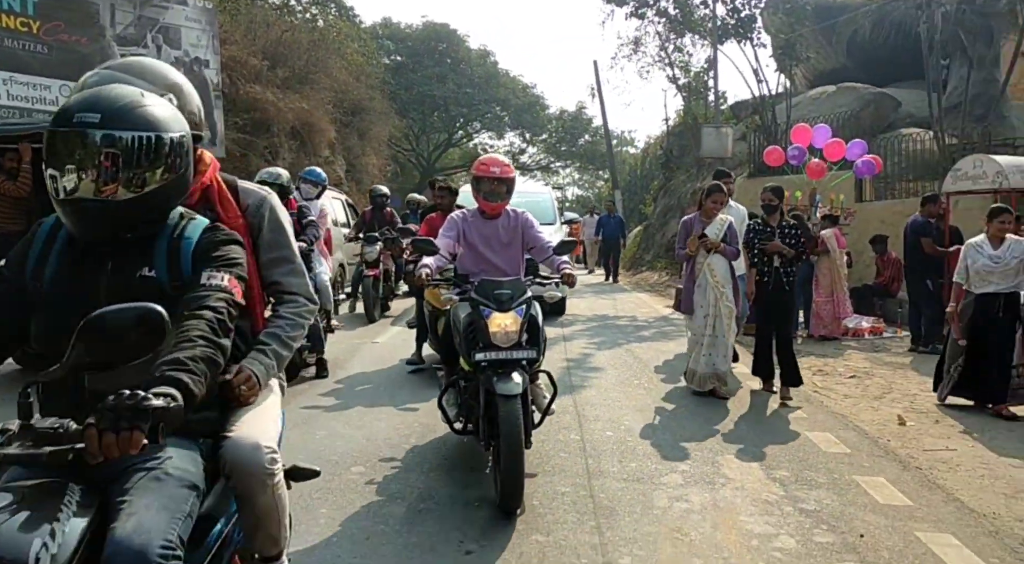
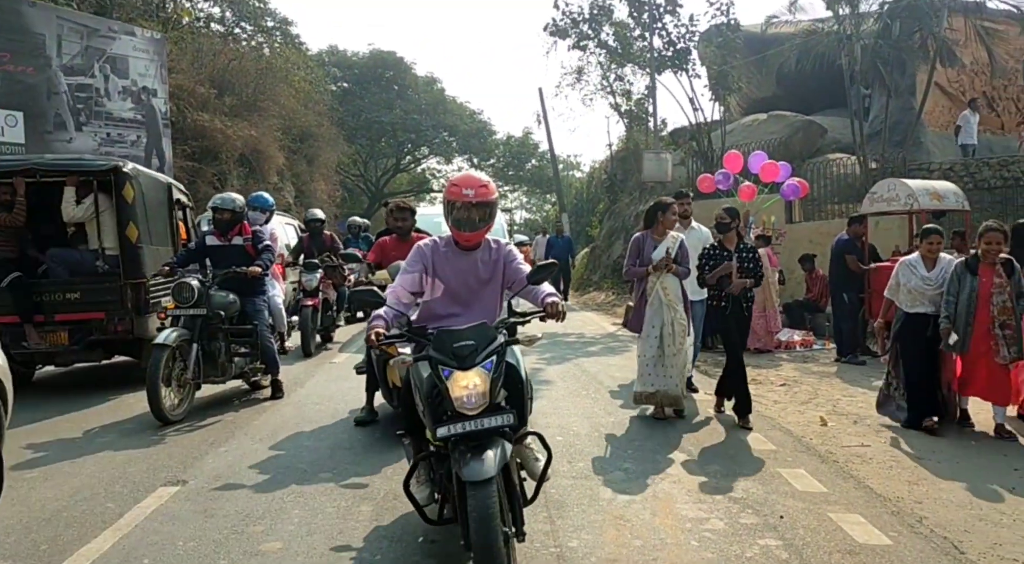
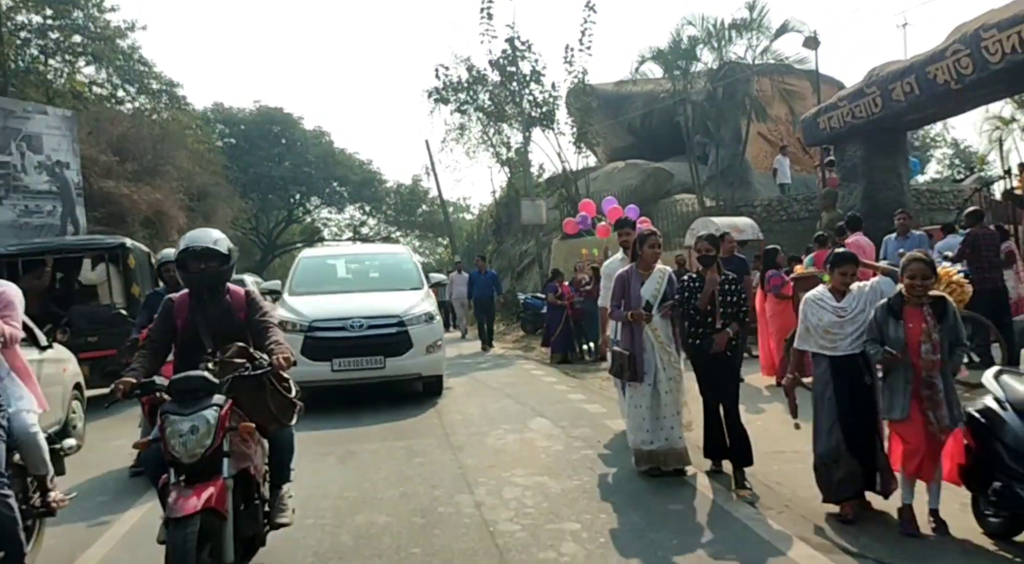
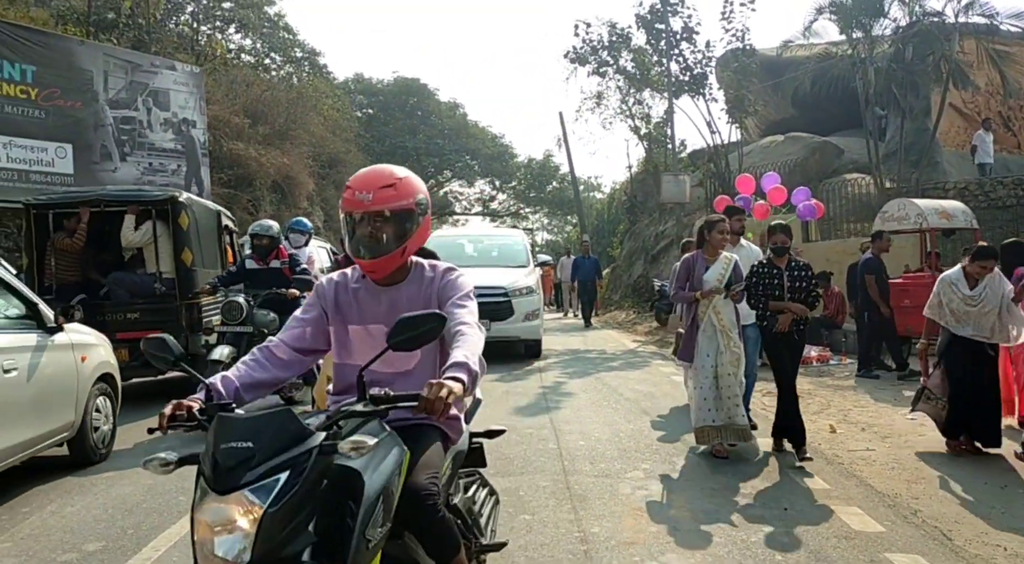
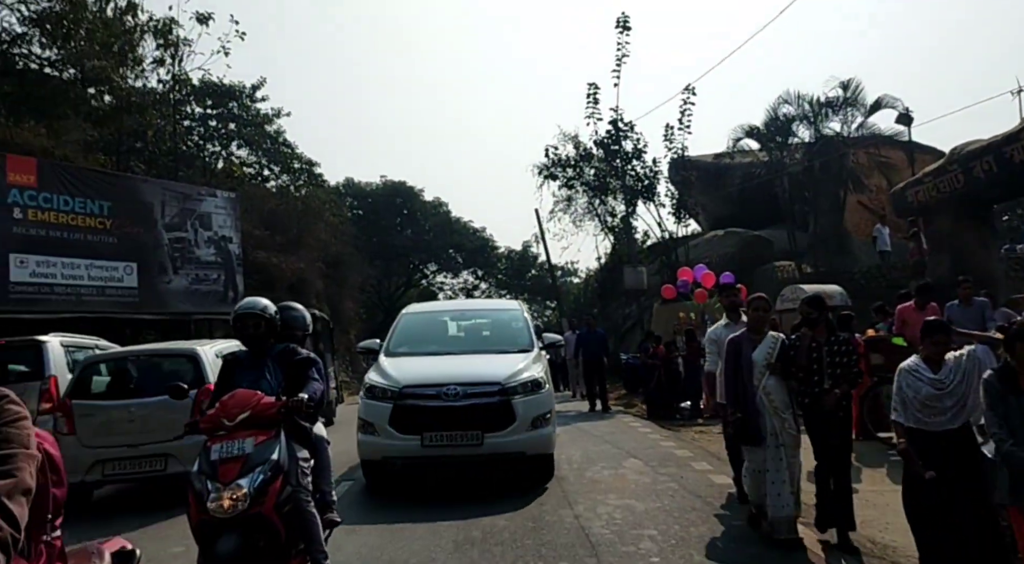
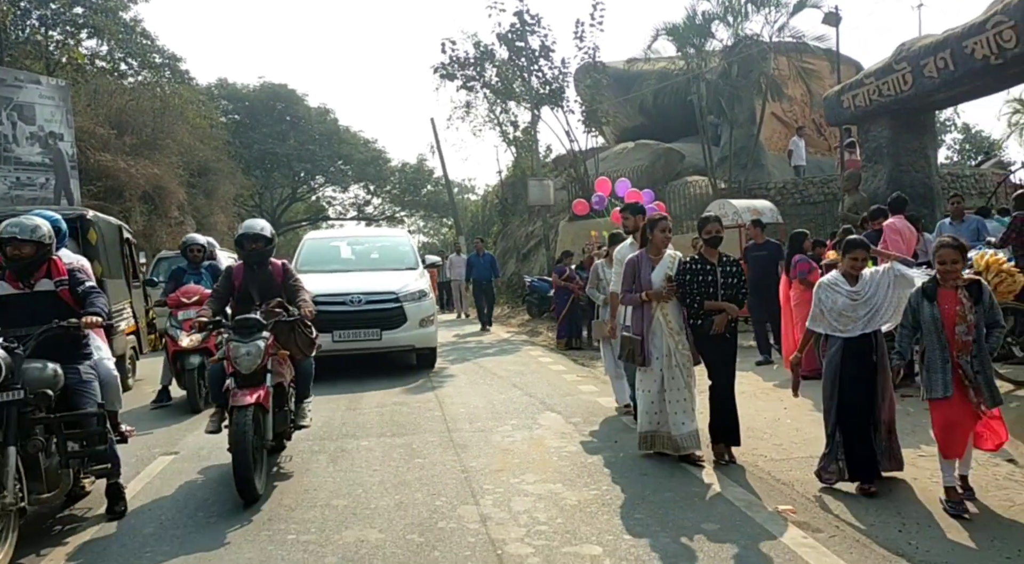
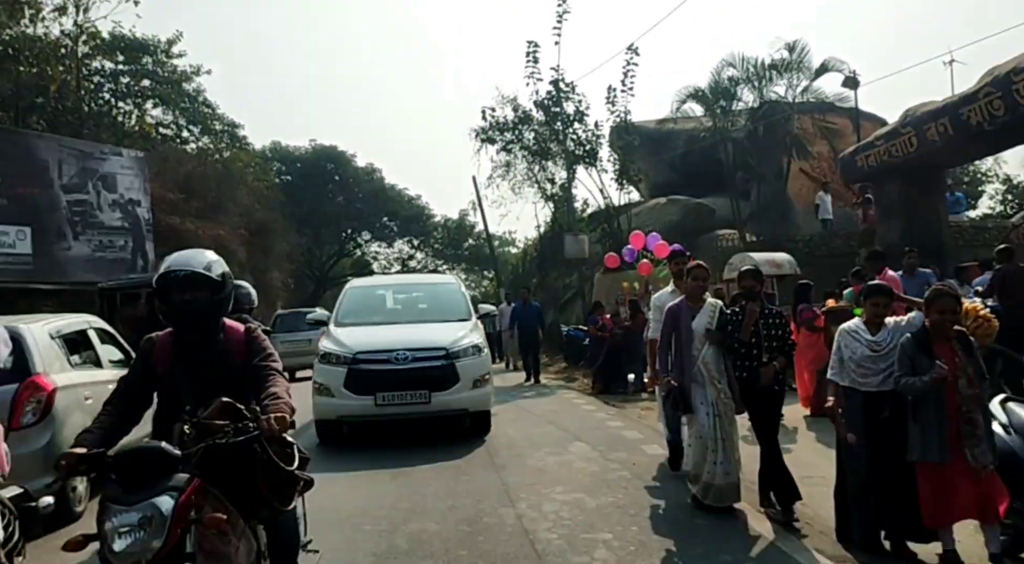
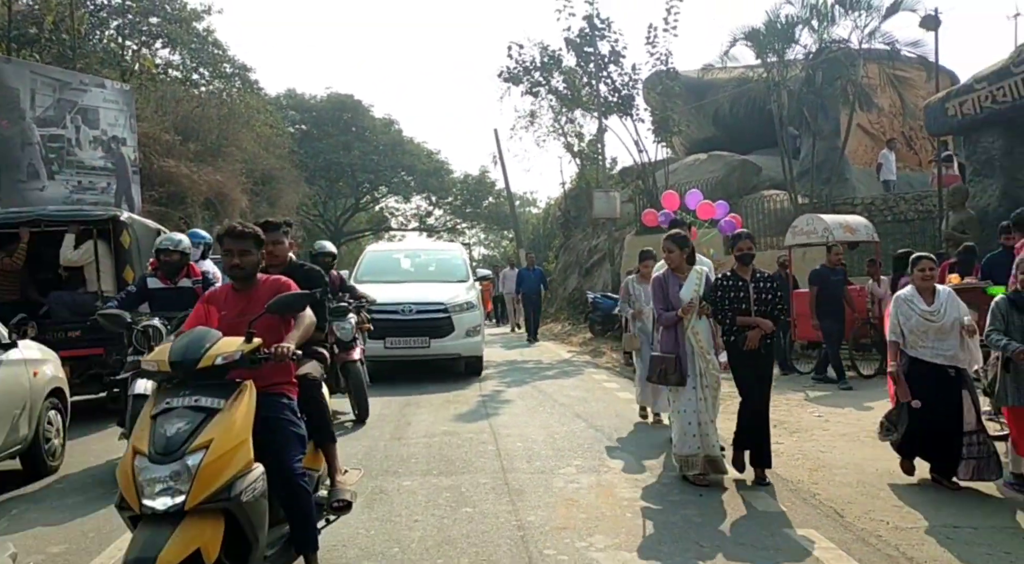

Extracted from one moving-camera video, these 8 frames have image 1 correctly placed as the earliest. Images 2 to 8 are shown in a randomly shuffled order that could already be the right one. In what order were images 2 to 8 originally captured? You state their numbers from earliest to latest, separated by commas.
2, 4, 8, 6, 3, 7, 5
